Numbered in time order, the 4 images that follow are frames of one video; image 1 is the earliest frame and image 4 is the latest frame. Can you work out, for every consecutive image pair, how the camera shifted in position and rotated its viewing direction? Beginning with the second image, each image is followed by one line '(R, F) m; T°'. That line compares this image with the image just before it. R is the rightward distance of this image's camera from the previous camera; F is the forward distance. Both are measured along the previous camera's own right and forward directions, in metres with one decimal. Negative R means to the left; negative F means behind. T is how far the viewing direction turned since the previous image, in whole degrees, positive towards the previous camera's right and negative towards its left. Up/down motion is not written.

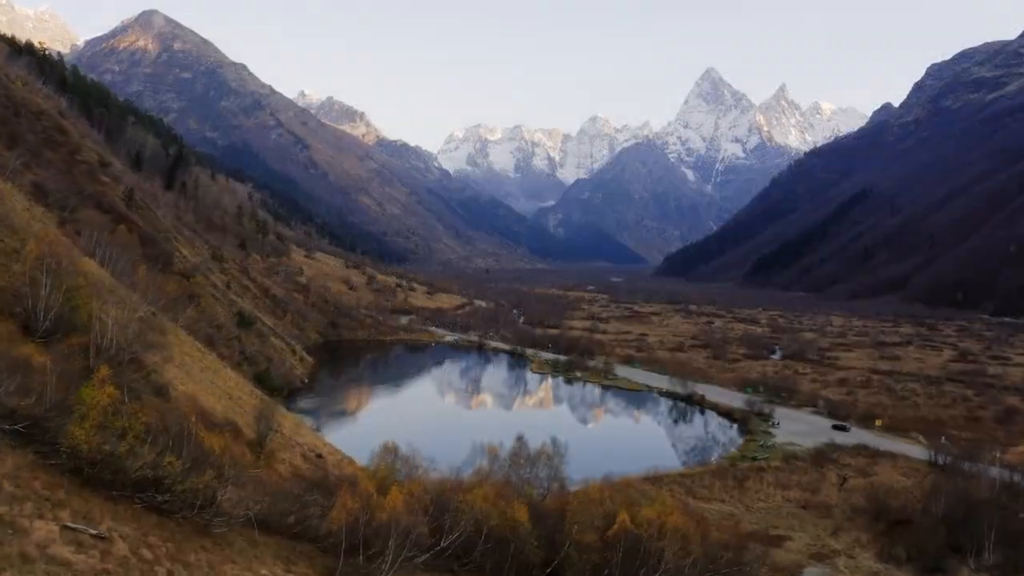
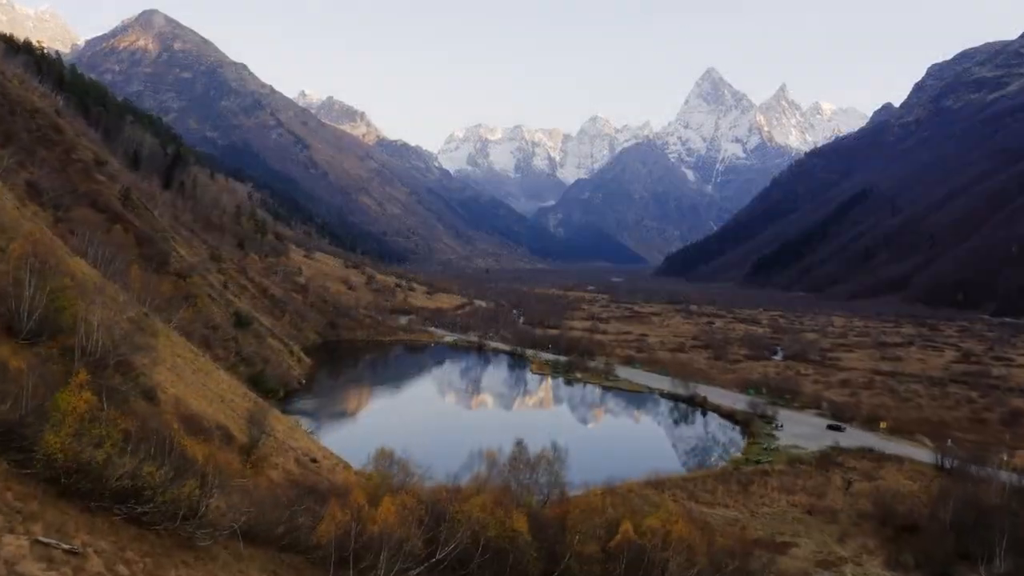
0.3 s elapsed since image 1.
(0.0, +0.7) m; 0°
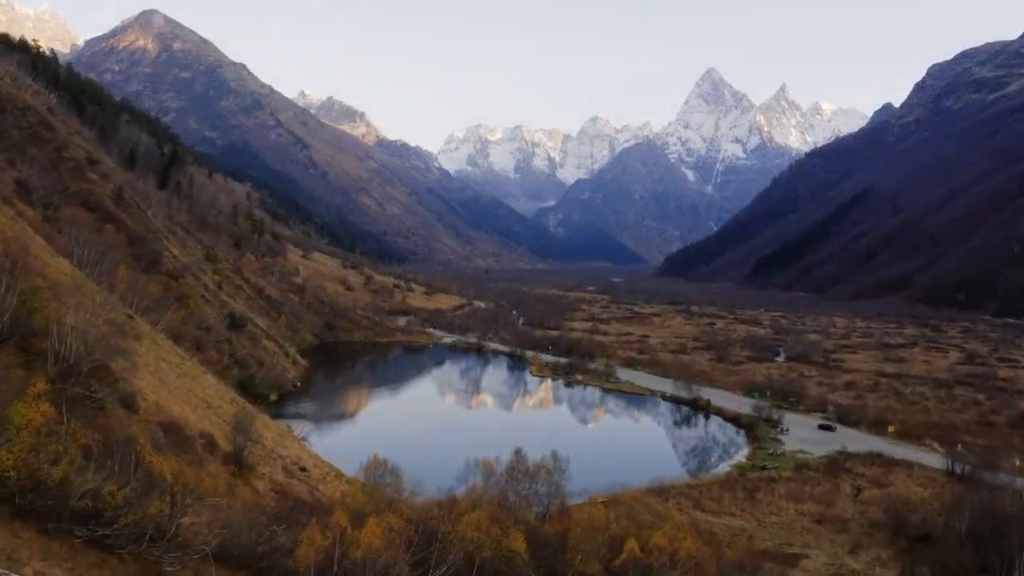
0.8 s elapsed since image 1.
(+0.1, +1.3) m; 0°
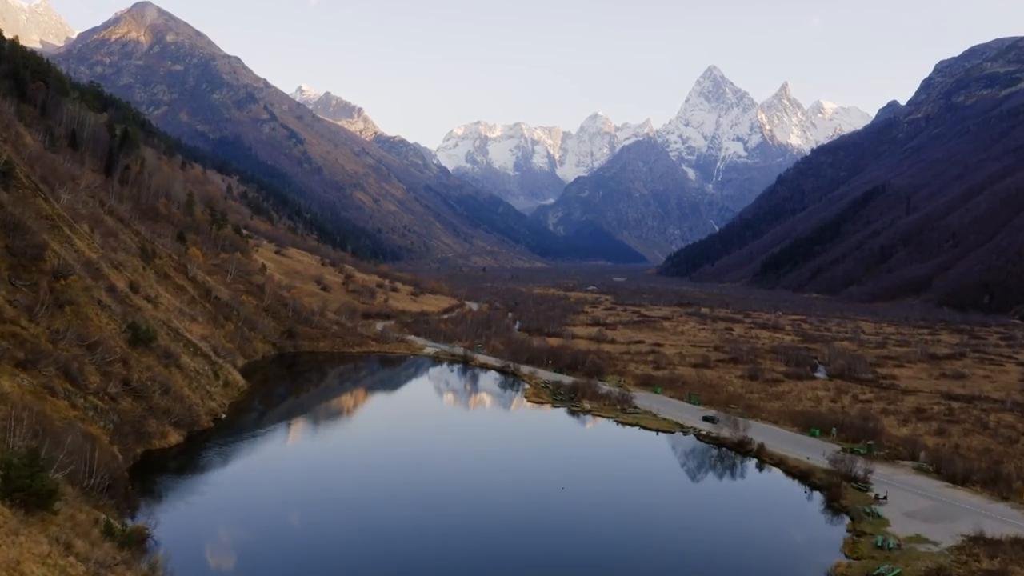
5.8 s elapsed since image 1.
(+0.6, +15.2) m; 0°
